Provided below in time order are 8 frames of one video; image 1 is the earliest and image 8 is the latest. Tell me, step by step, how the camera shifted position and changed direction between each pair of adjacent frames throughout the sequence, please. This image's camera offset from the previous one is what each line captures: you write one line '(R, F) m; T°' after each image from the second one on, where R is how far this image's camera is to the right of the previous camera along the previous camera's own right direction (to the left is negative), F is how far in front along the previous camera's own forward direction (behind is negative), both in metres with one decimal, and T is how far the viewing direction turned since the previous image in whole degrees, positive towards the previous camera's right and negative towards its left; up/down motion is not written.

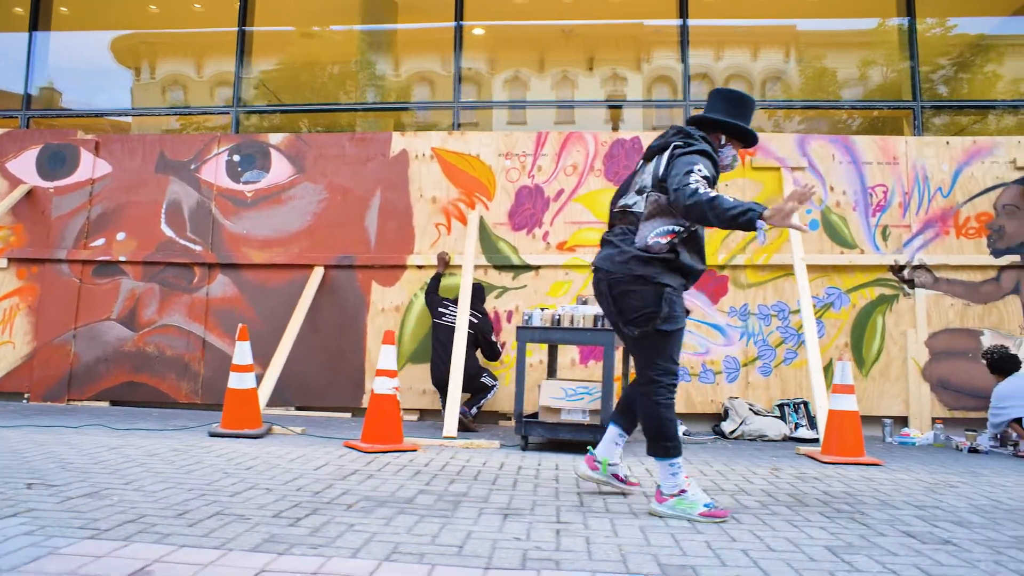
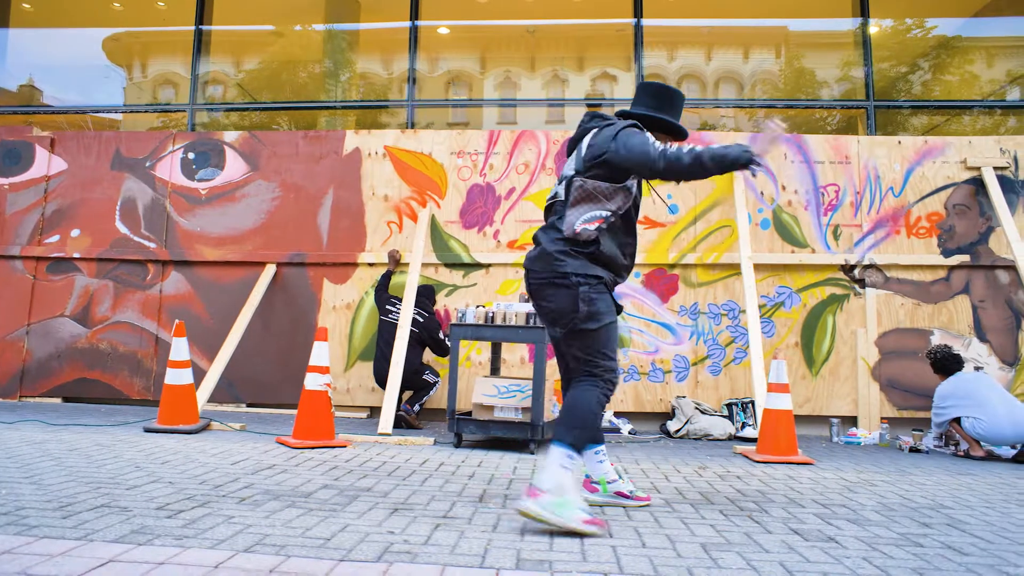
(+0.8, 0.0) m; 0°
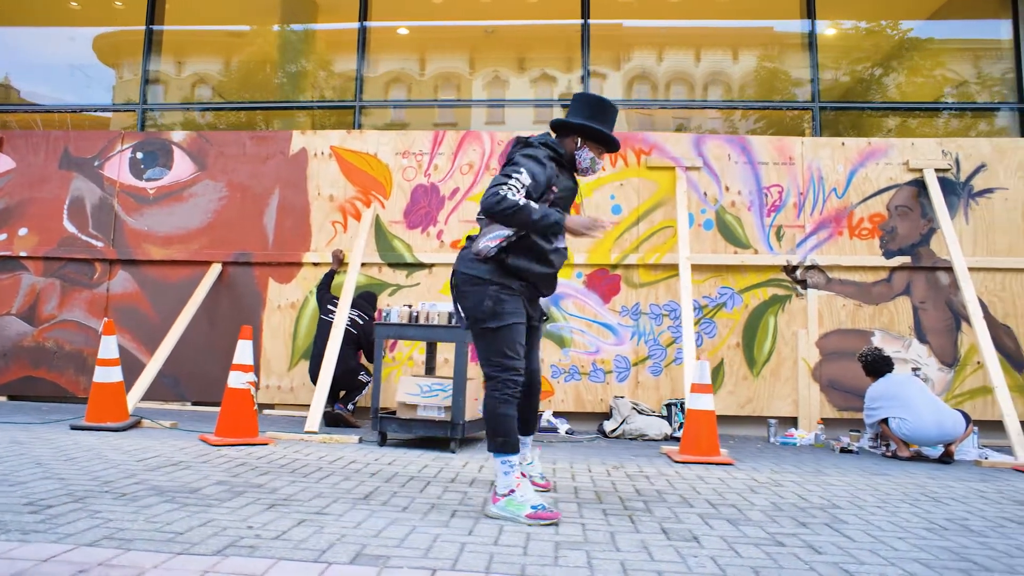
(+0.9, 0.0) m; 0°
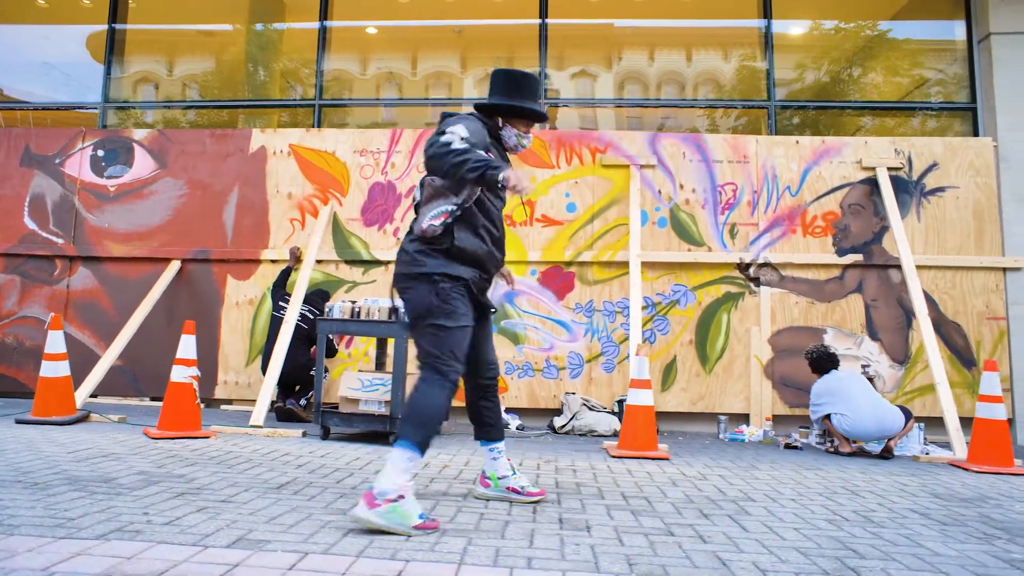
(+0.8, -0.1) m; 0°
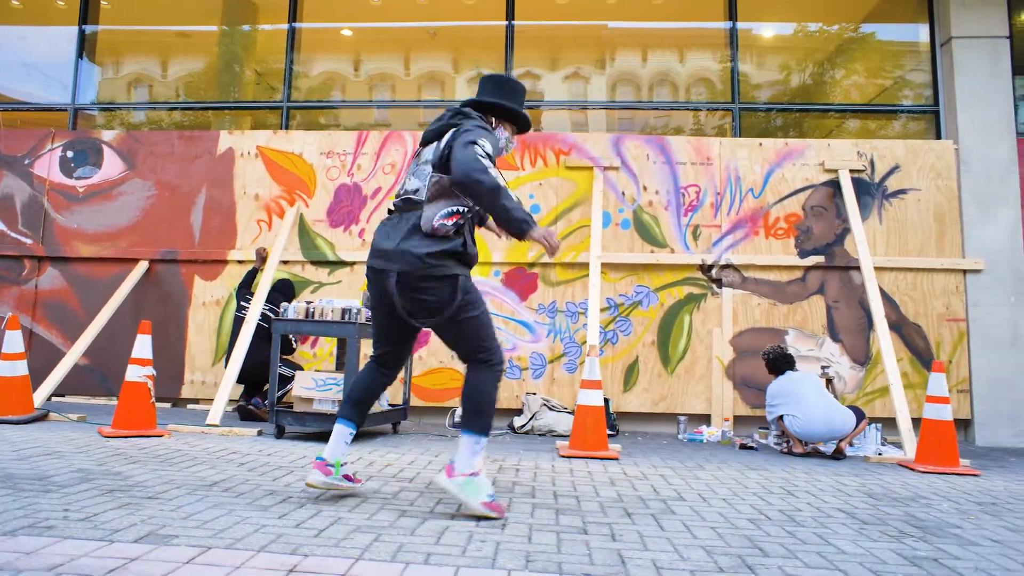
(+0.6, 0.0) m; 0°
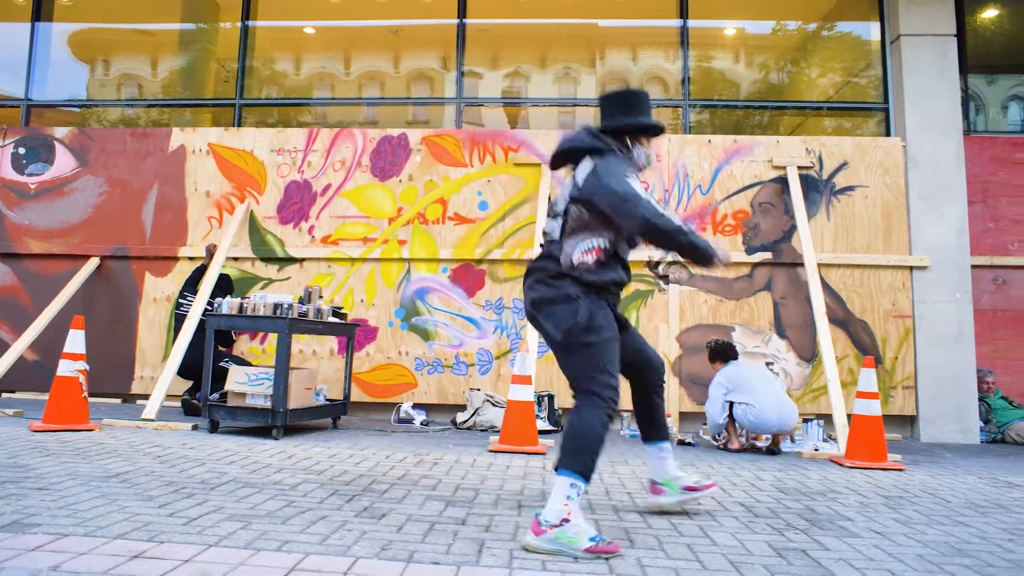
(+0.9, 0.0) m; 0°
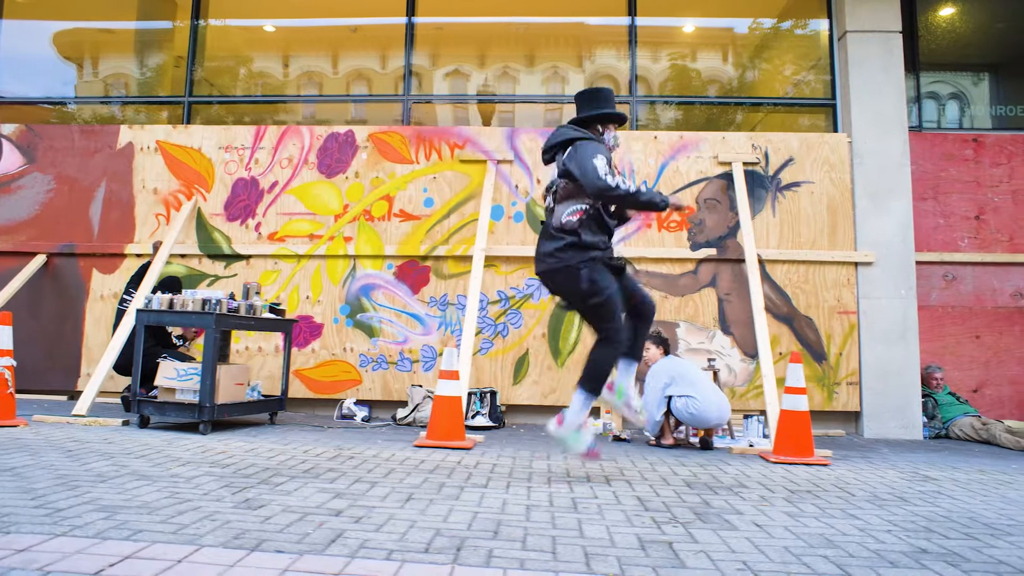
(+0.9, 0.0) m; 0°
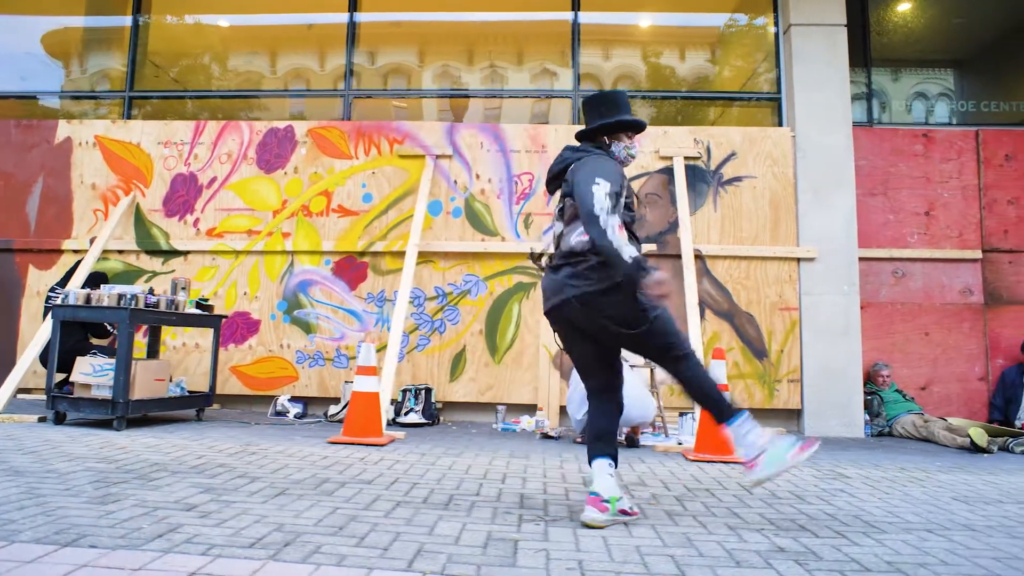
(+1.0, +0.1) m; 0°
